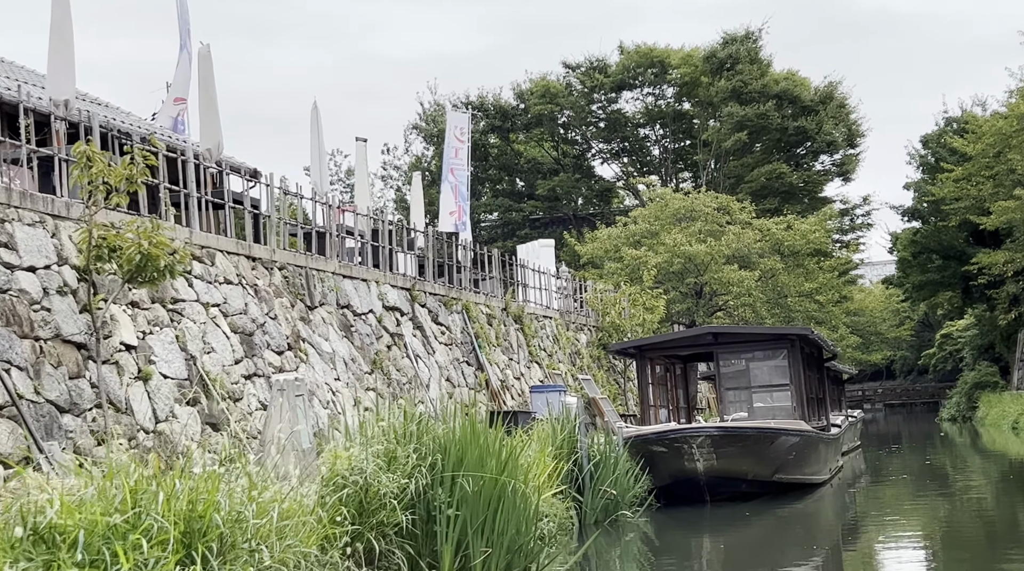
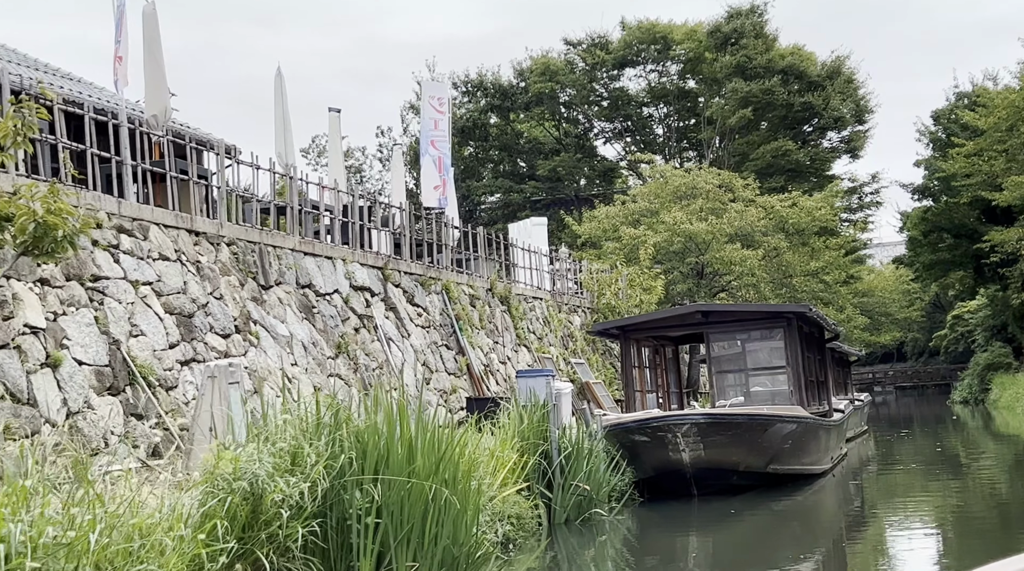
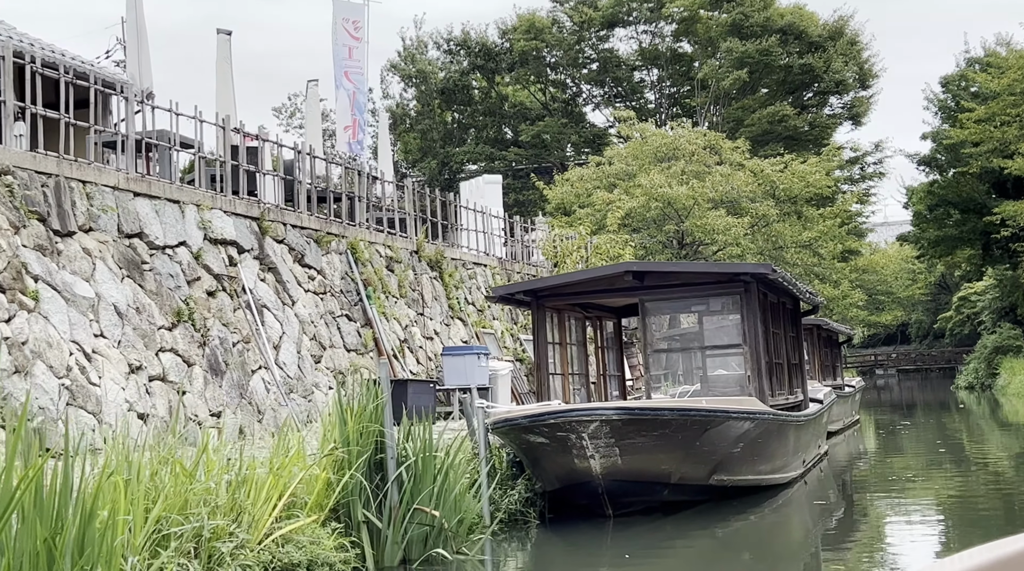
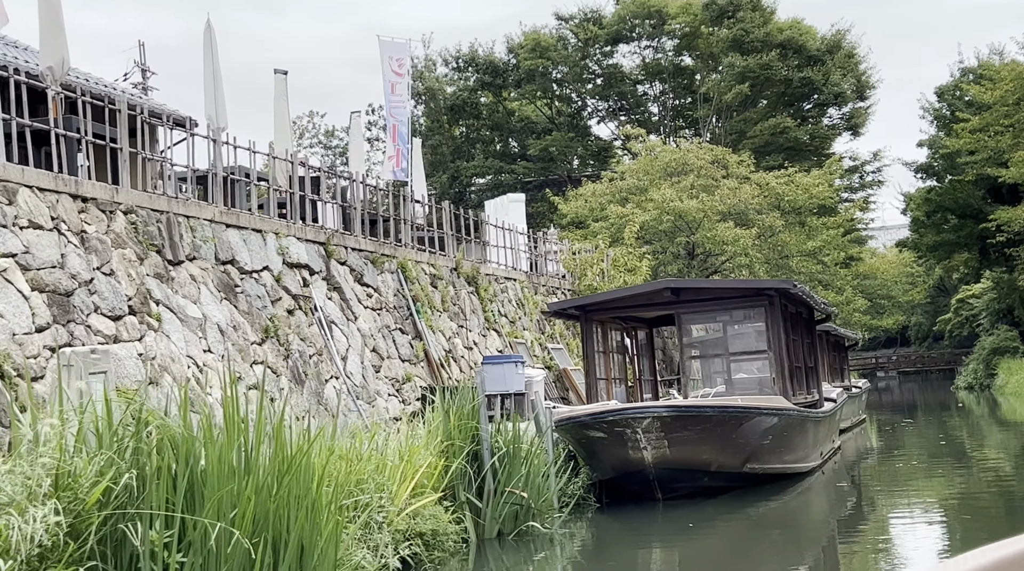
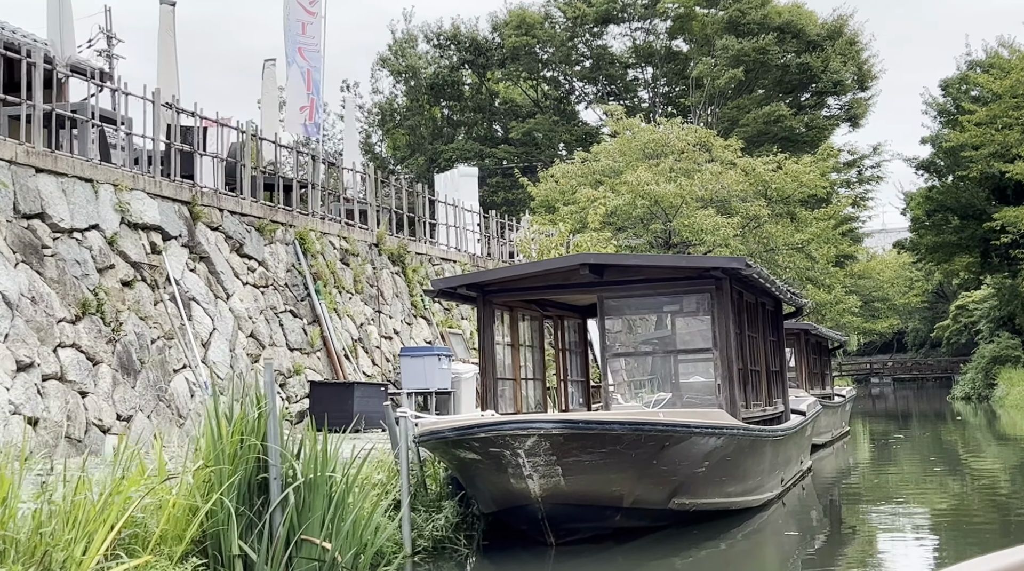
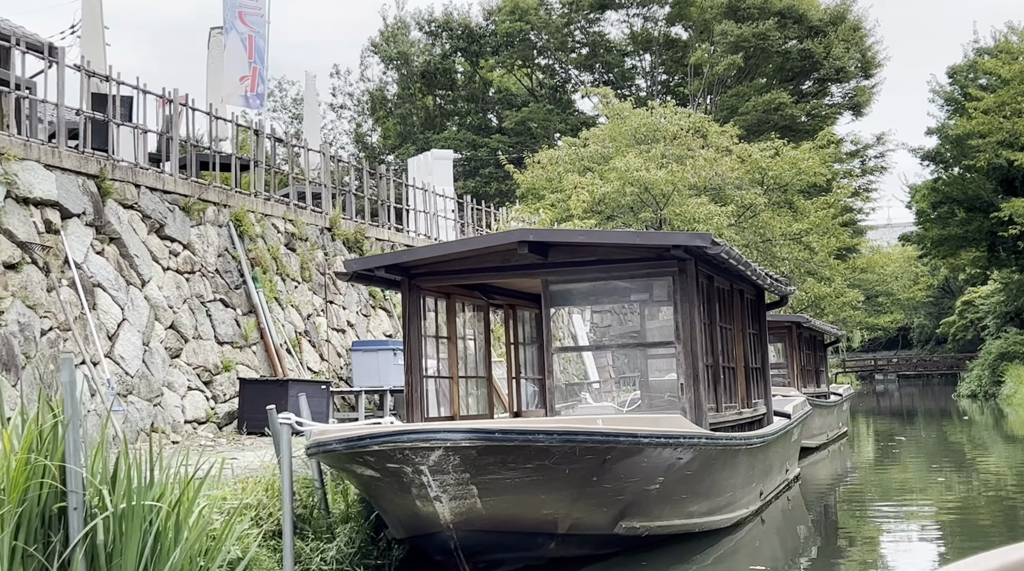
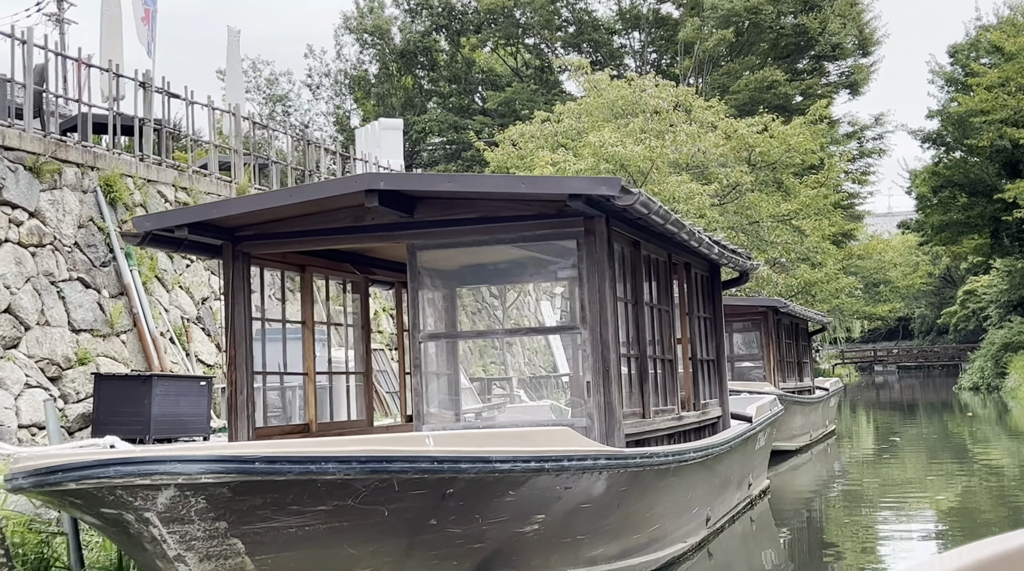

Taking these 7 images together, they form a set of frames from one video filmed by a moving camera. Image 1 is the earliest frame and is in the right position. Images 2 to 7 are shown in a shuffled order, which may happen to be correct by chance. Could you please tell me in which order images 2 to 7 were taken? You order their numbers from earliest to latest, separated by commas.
2, 4, 3, 5, 6, 7
